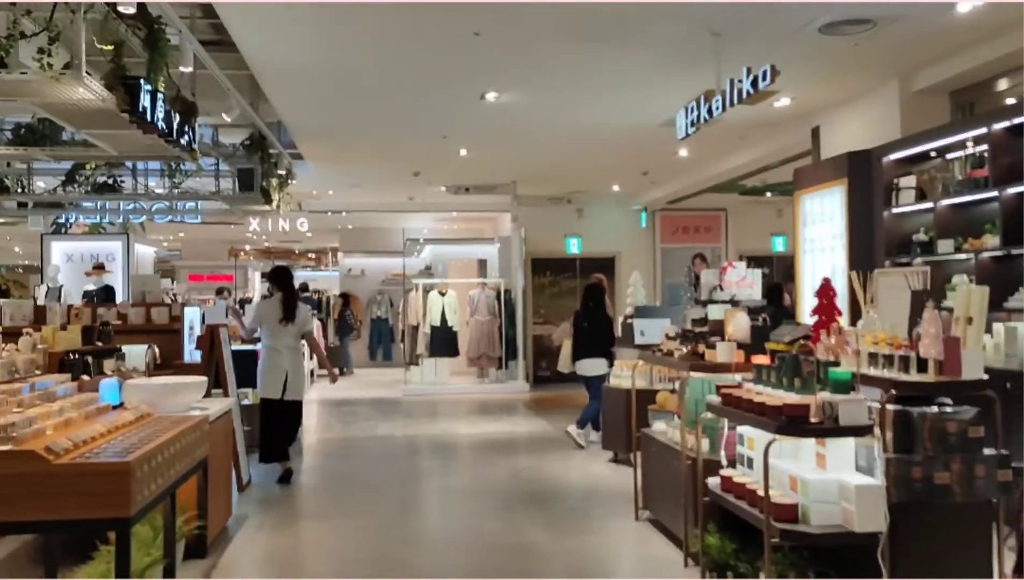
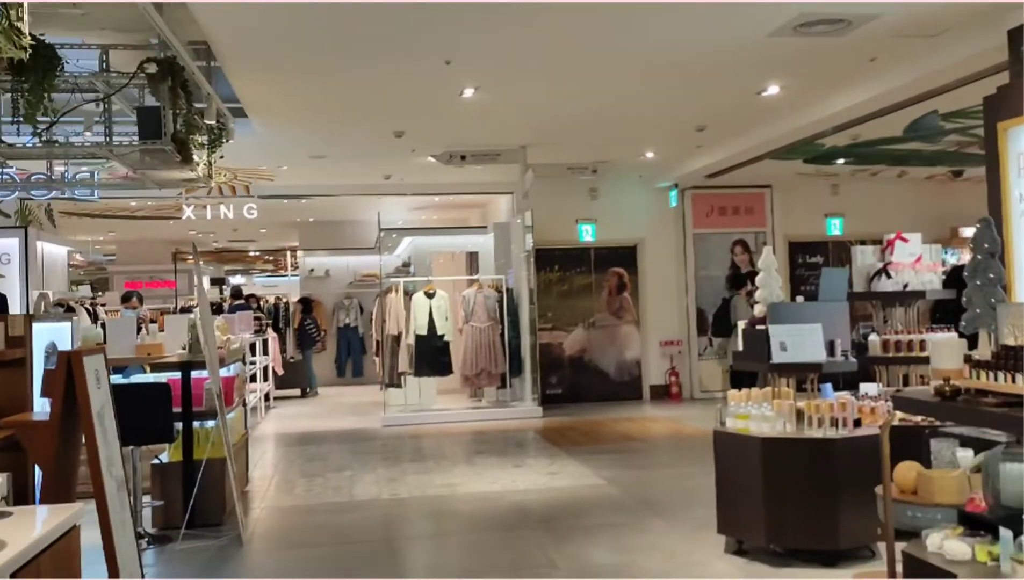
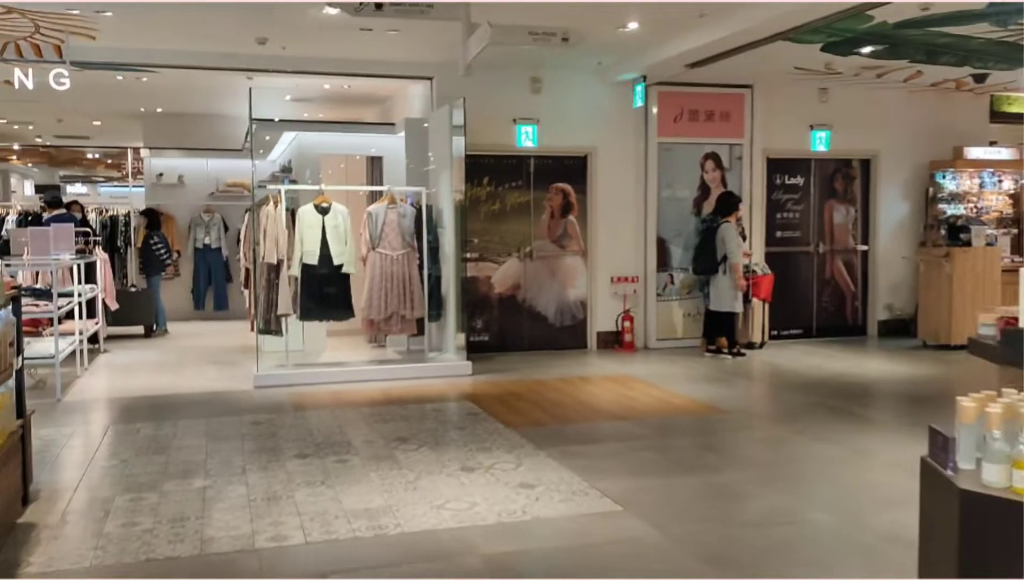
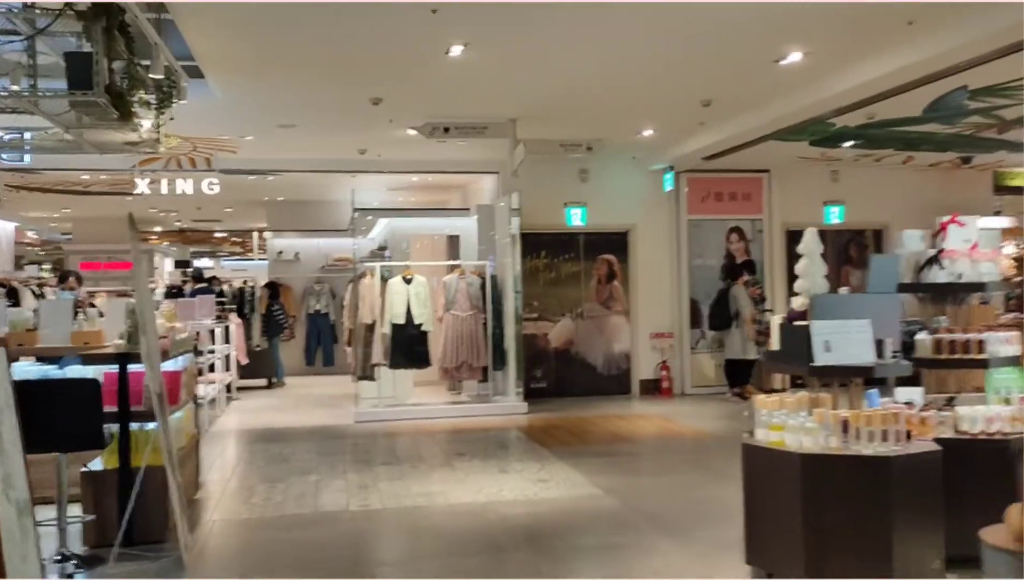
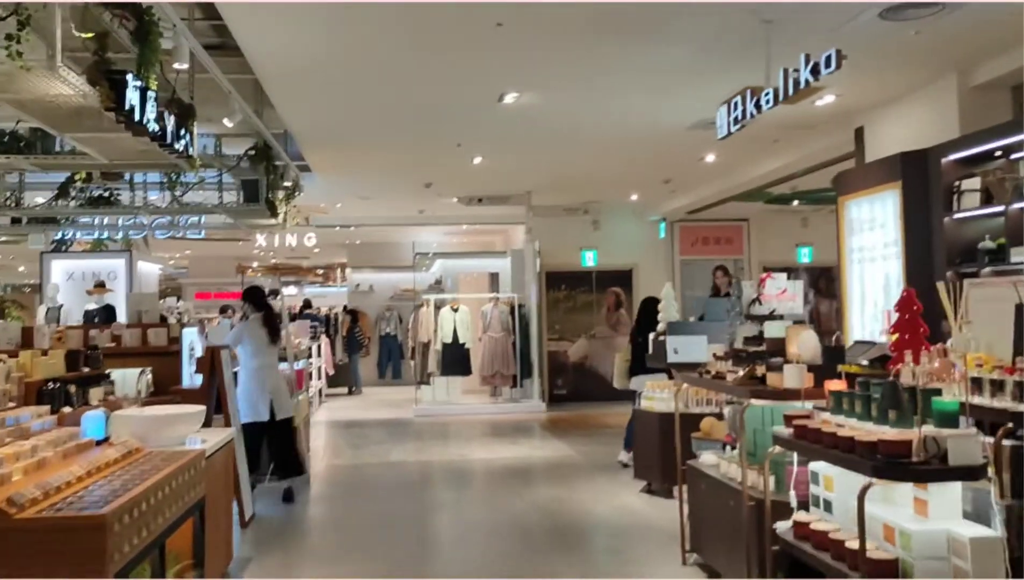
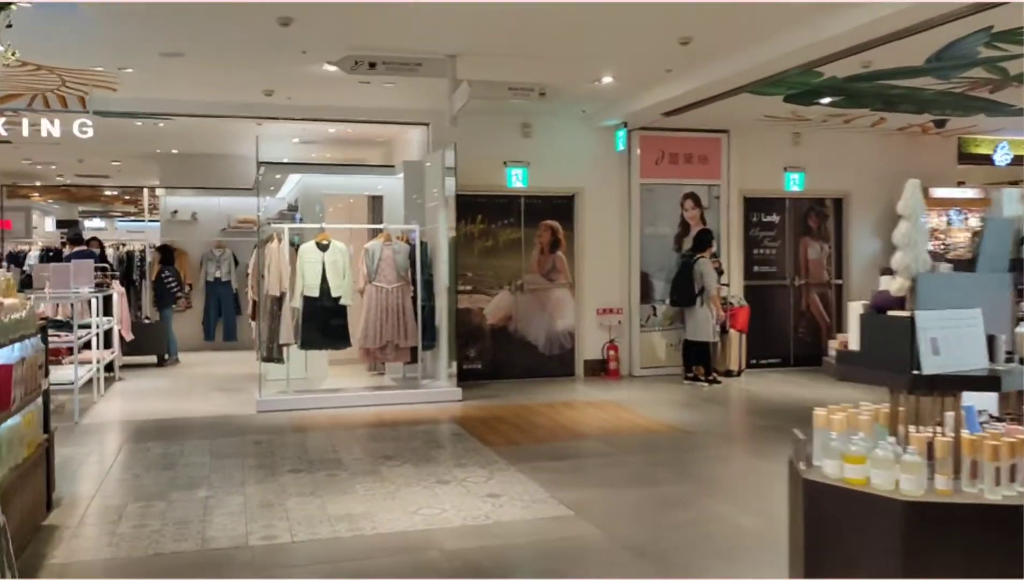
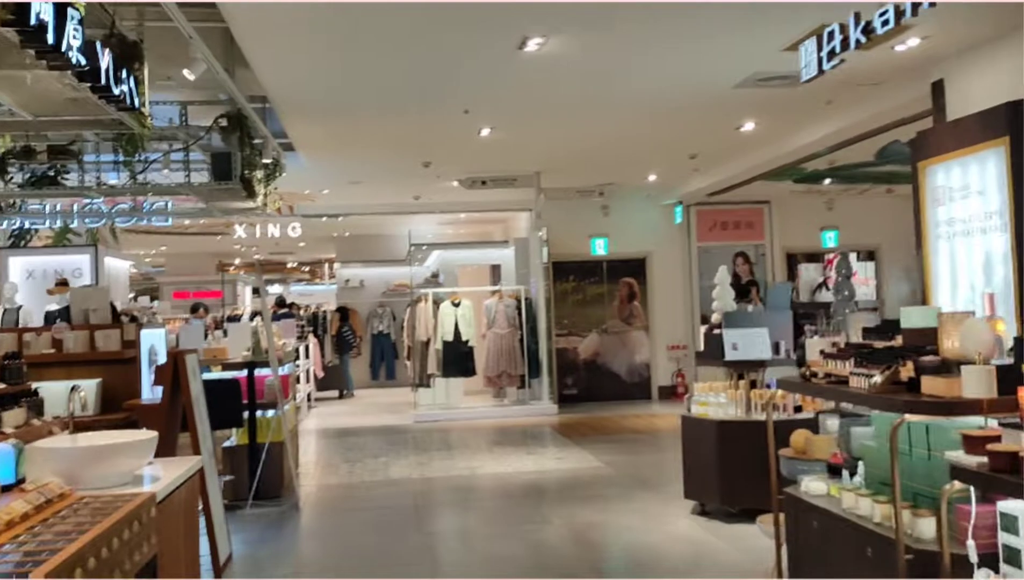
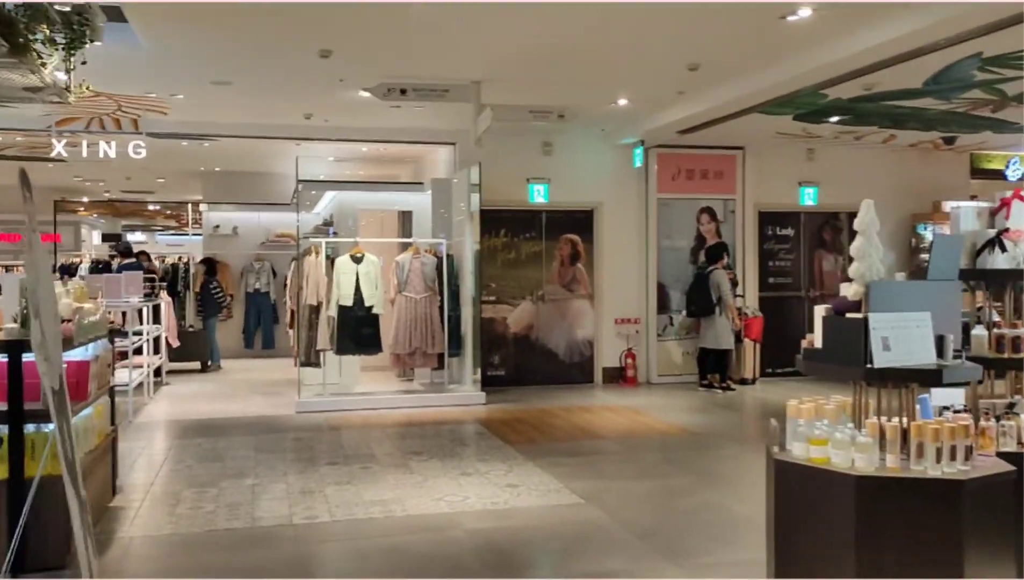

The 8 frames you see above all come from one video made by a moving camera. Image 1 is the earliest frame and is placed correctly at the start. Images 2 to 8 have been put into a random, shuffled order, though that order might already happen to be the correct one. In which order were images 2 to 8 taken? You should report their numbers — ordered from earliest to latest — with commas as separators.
5, 7, 2, 4, 8, 6, 3
